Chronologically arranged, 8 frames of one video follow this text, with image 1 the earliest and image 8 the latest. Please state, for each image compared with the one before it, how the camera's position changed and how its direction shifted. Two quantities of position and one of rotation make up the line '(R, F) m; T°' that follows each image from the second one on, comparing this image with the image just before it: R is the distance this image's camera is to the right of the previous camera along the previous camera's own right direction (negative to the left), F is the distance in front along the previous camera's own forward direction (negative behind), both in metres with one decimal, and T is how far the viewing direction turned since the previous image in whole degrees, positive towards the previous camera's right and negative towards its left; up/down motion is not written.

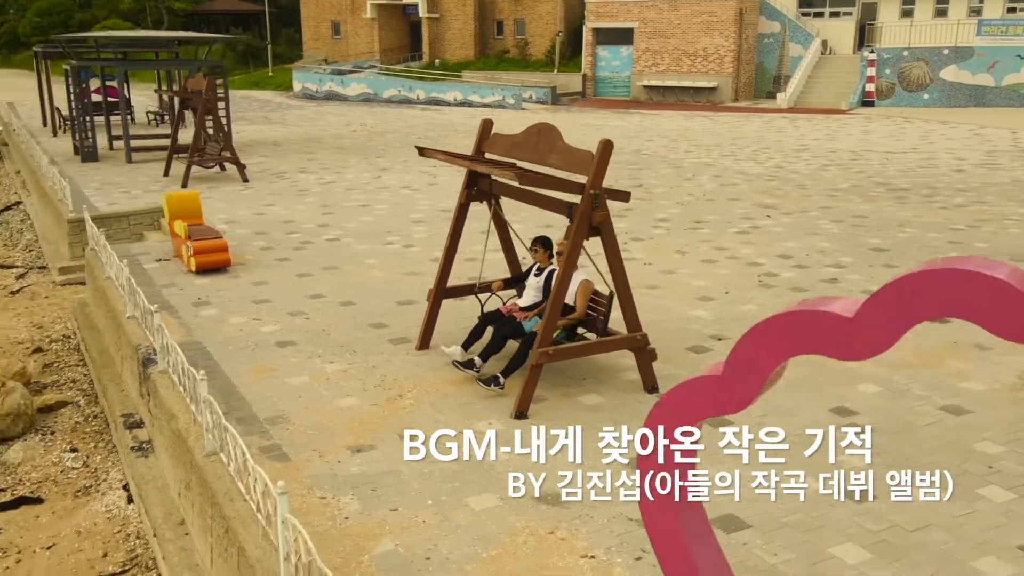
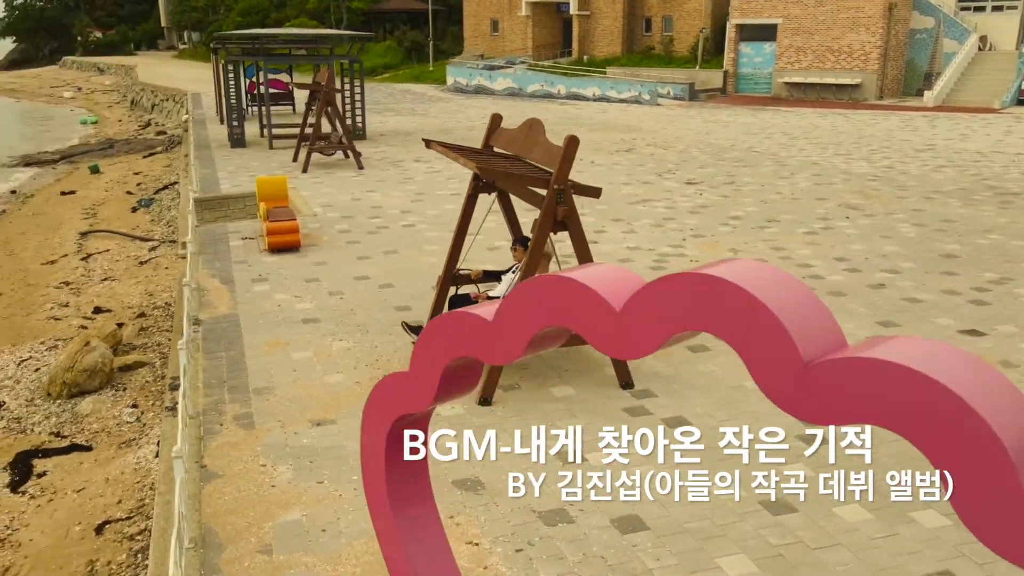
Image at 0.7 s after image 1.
(+1.5, +0.3) m; -11°
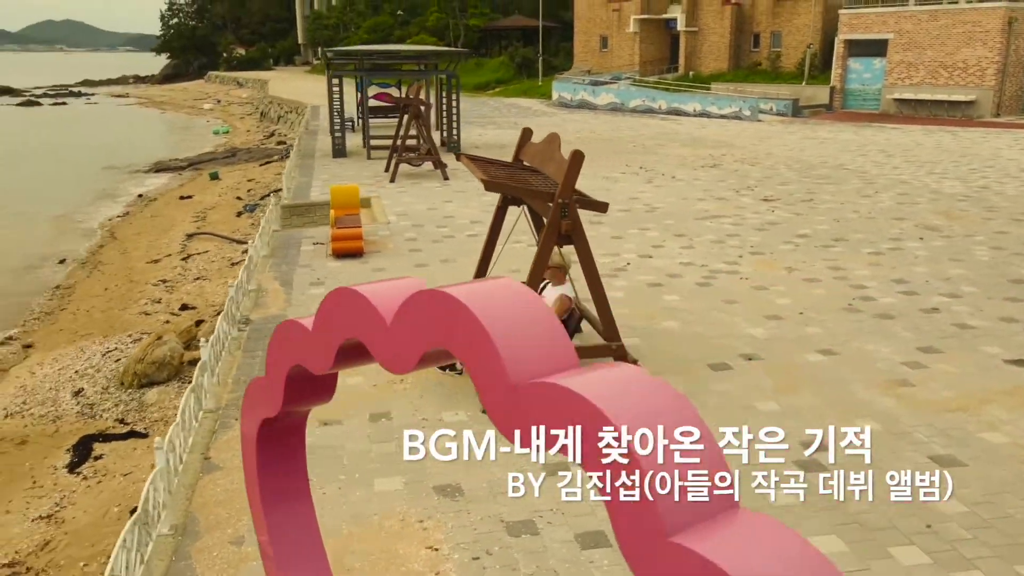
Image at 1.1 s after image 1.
(+0.8, +0.1) m; -7°
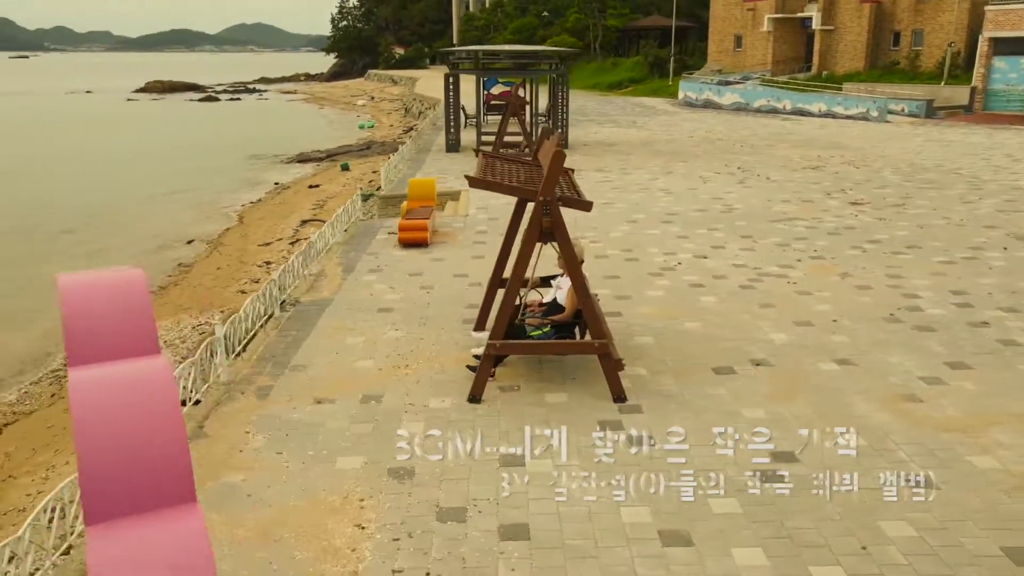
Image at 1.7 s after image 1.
(+1.1, +0.1) m; -9°
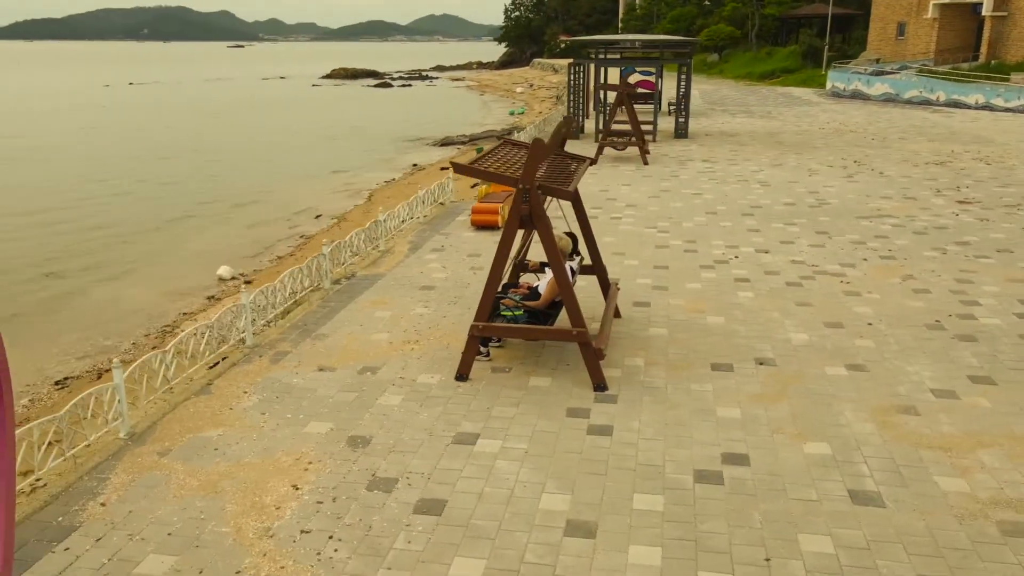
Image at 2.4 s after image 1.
(+1.2, +0.1) m; -10°
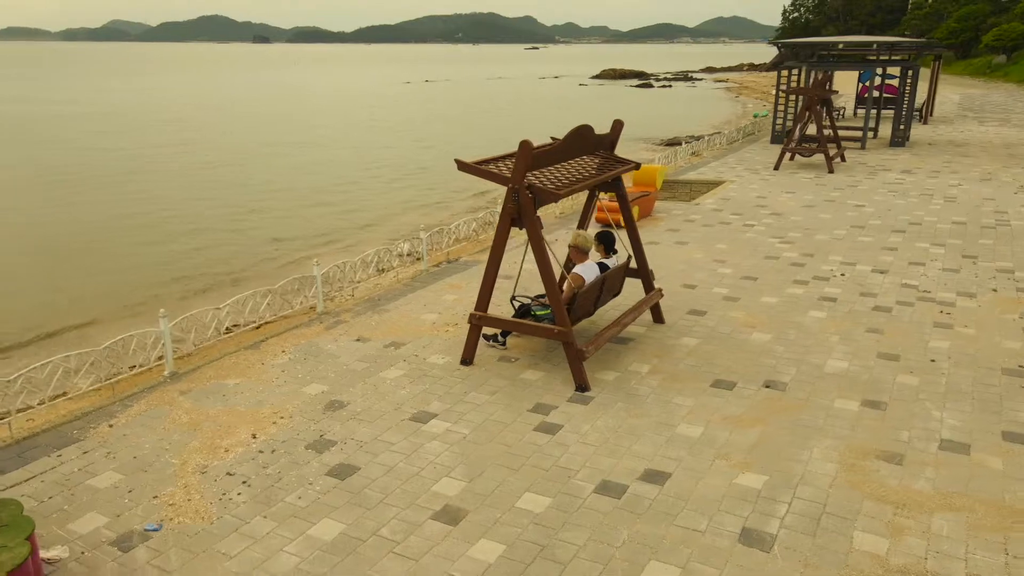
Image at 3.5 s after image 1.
(+1.8, +0.2) m; -16°
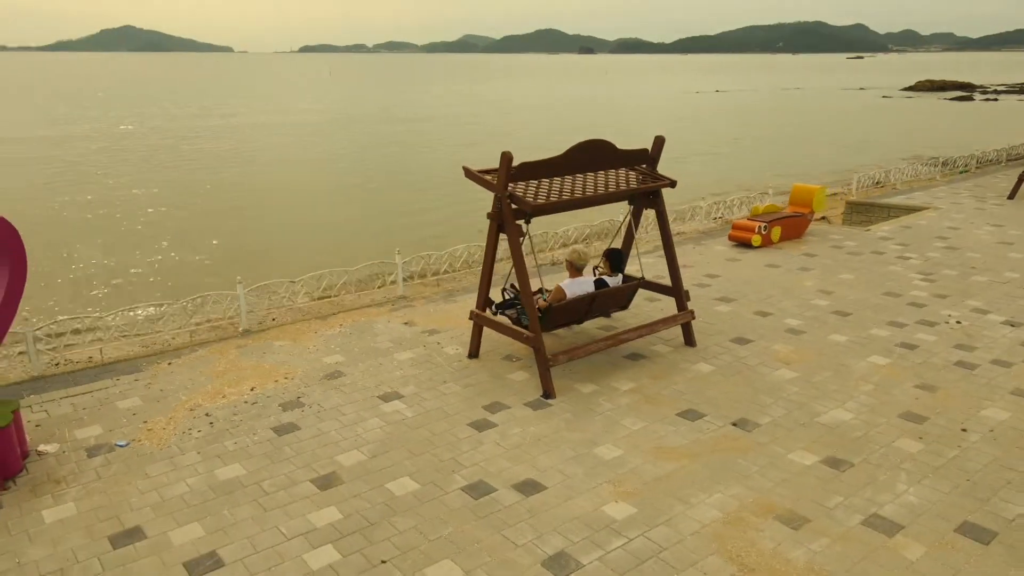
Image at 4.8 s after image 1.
(+2.2, +0.1) m; -20°
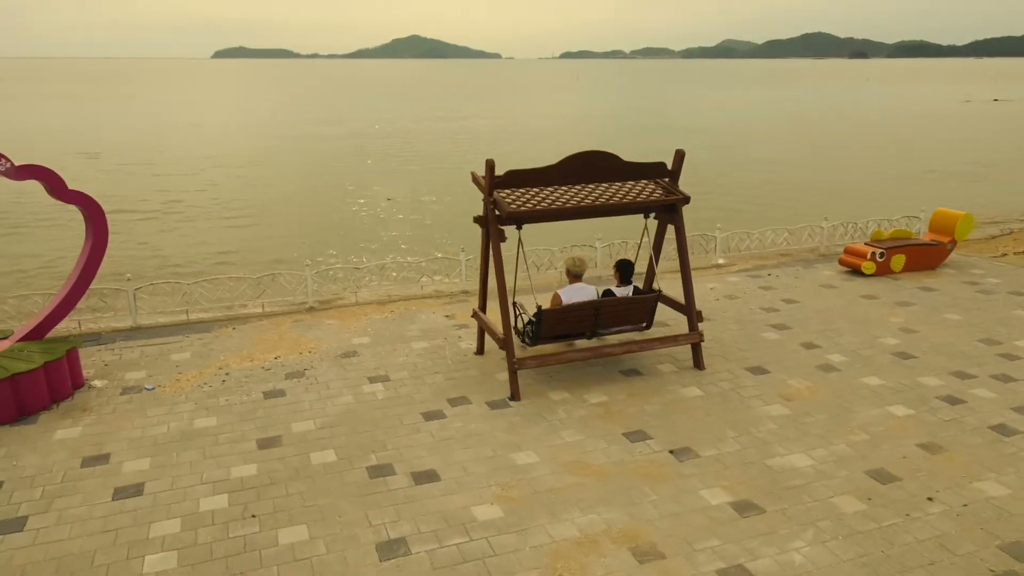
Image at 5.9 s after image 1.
(+2.0, +0.1) m; -18°
